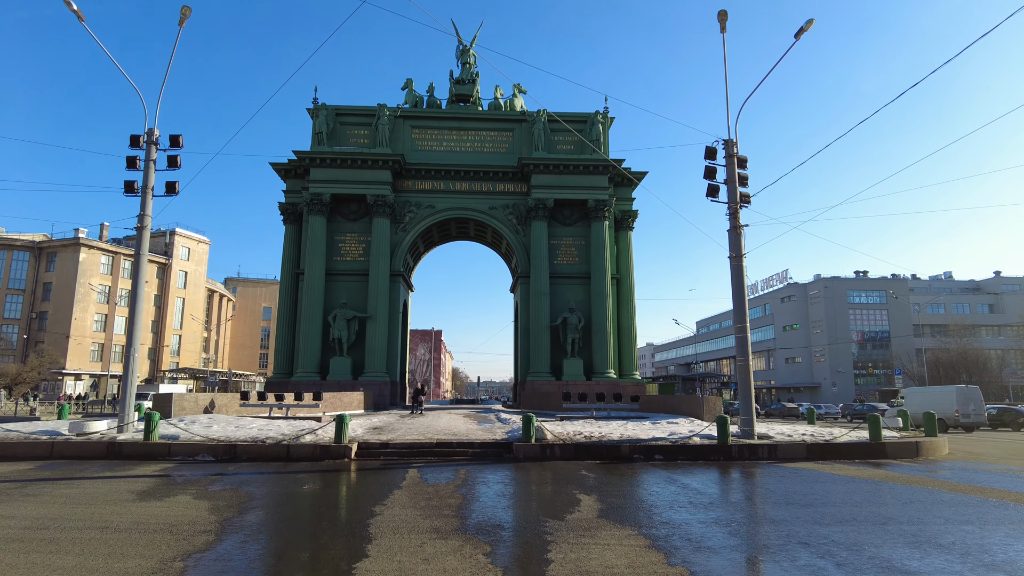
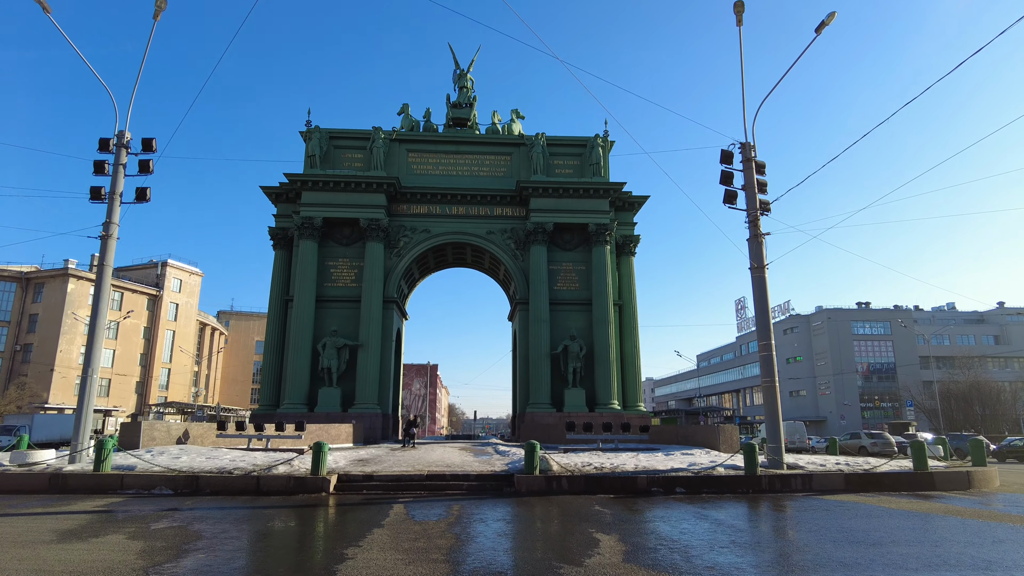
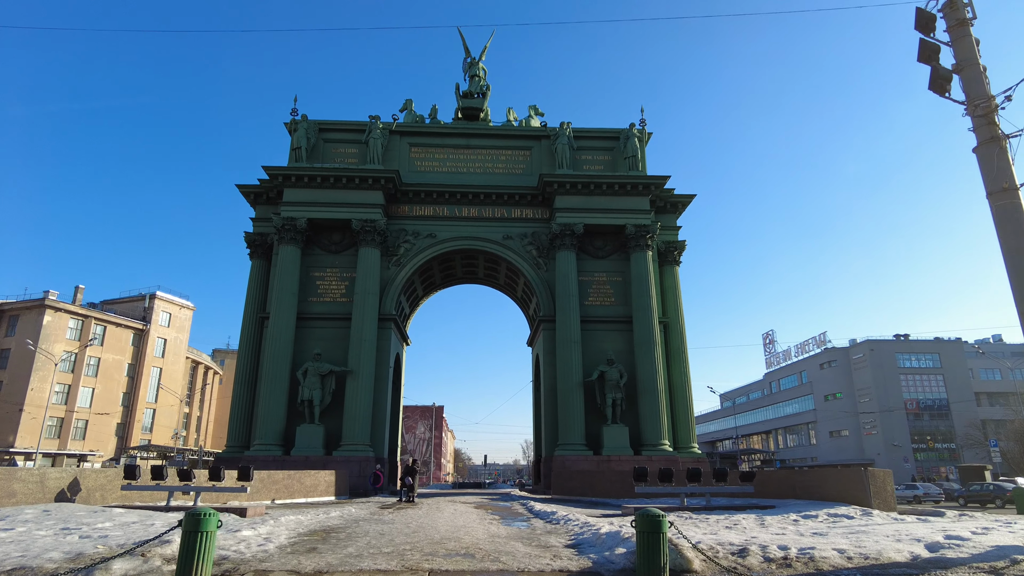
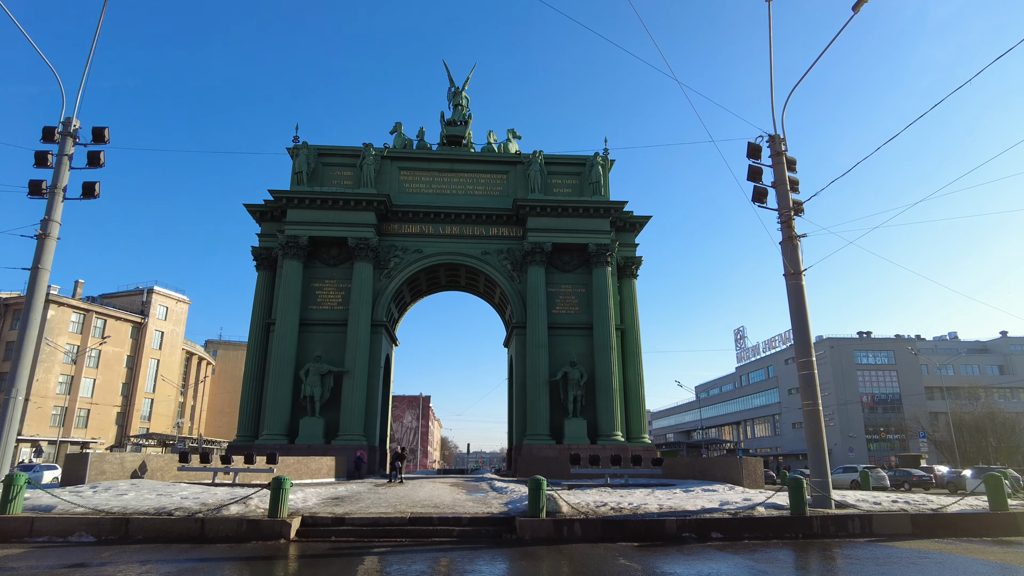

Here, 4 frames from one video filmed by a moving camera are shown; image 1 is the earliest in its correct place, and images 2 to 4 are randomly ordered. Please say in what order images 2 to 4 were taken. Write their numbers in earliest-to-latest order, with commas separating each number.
2, 4, 3
